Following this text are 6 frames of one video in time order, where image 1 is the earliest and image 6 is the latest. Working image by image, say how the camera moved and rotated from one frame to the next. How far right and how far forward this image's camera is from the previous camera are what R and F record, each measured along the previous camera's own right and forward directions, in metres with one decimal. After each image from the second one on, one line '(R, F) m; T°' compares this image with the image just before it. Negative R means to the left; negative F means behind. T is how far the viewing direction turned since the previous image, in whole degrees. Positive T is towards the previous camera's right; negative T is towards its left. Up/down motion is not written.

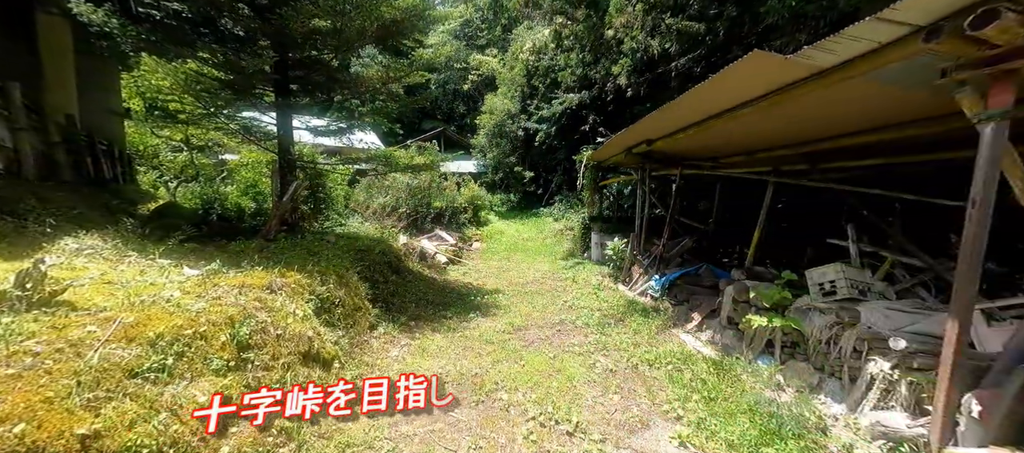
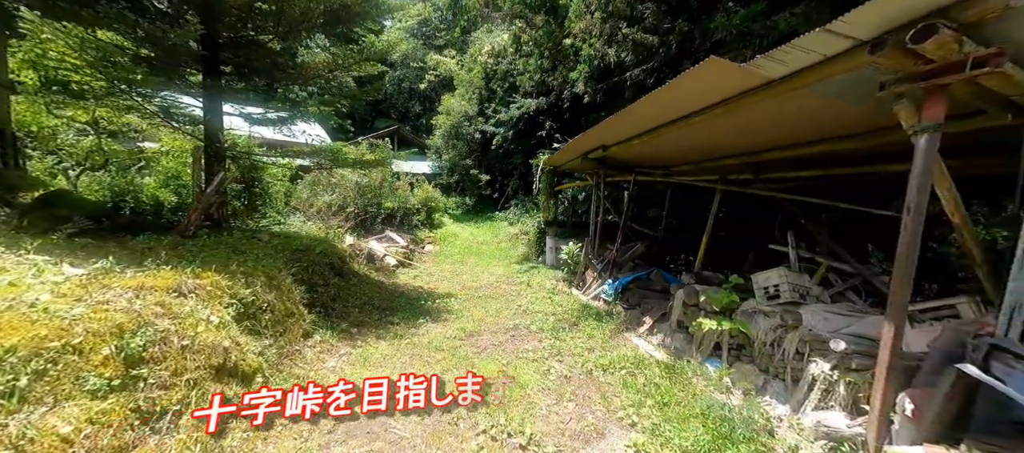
(0.0, +0.1) m; +6°
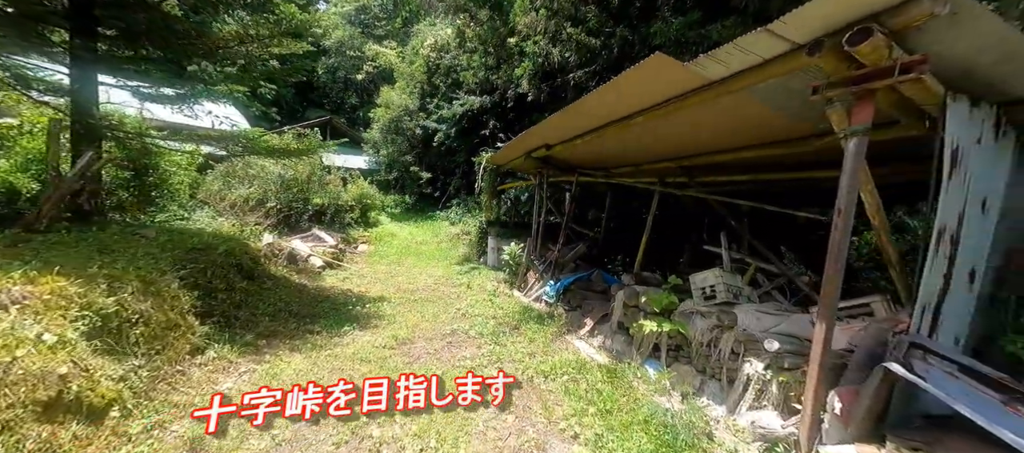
(0.0, +0.2) m; +8°
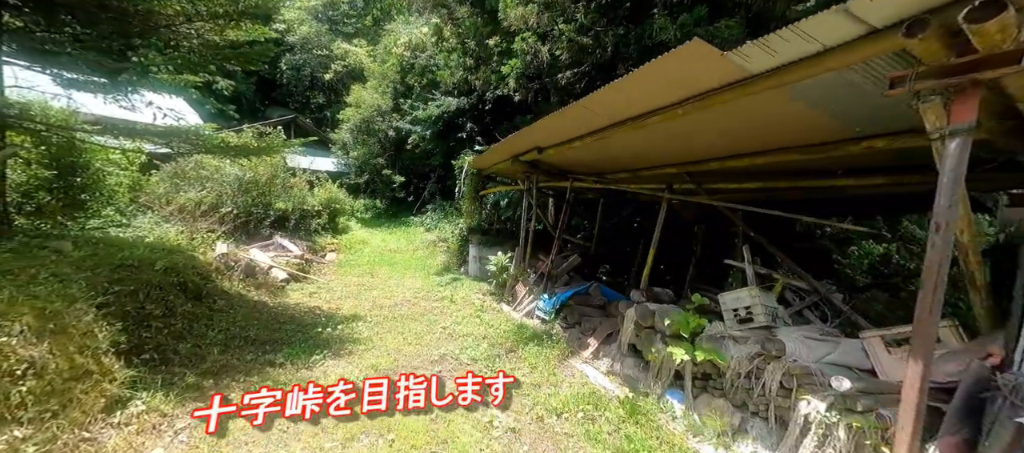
(-0.2, +0.4) m; +4°
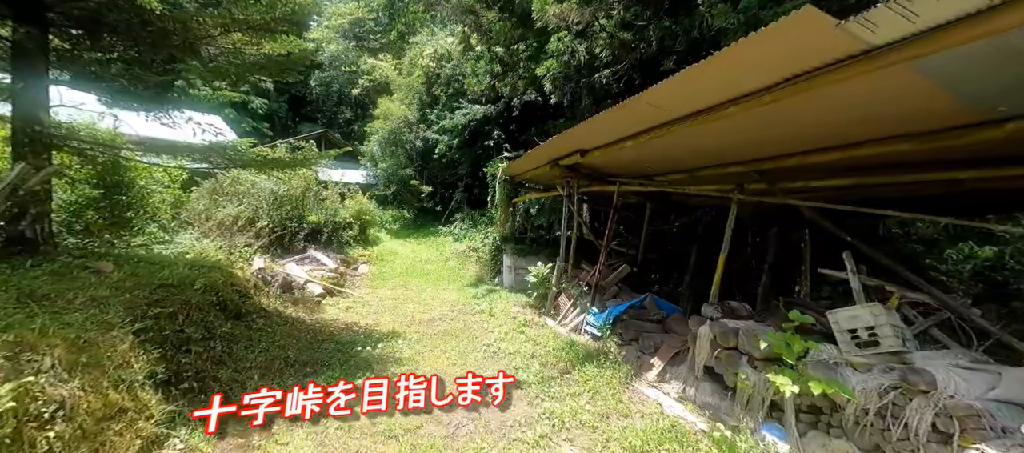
(-0.2, +0.3) m; -3°
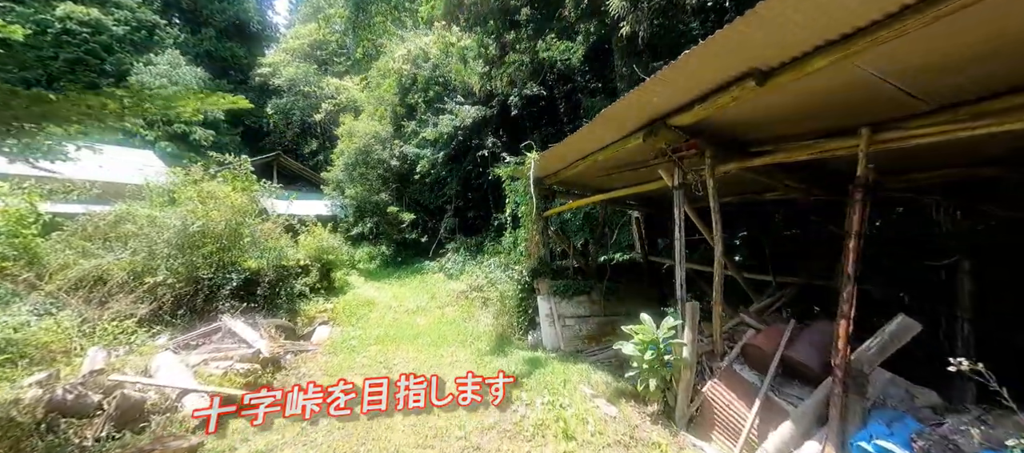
(-0.6, +2.5) m; +3°
